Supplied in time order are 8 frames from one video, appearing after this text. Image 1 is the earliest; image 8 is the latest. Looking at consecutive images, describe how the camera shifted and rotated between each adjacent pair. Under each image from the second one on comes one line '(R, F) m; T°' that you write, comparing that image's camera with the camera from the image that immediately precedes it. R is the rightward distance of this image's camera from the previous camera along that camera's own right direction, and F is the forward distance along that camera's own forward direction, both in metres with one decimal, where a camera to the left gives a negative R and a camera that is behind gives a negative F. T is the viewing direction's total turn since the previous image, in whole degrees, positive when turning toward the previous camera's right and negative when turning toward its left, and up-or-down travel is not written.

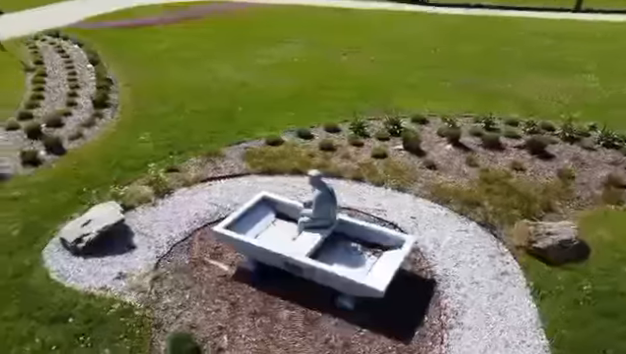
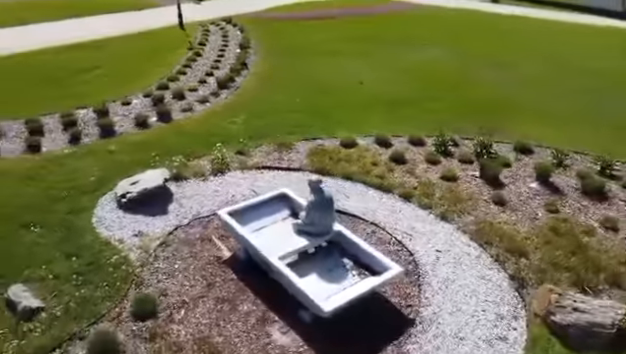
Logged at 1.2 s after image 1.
(+2.9, +0.8) m; -19°
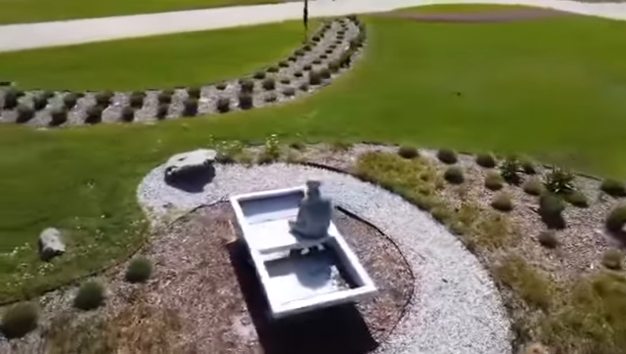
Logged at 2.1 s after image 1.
(+2.3, +0.5) m; -15°
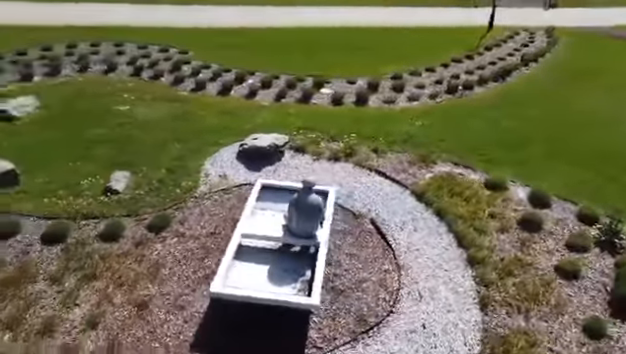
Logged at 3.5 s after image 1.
(+3.3, +0.8) m; -22°
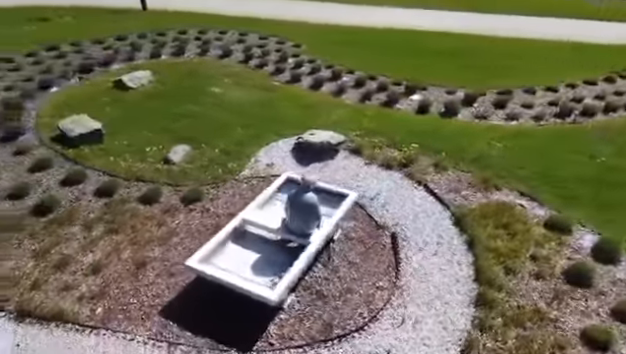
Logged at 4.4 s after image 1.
(+2.3, +0.3) m; -16°
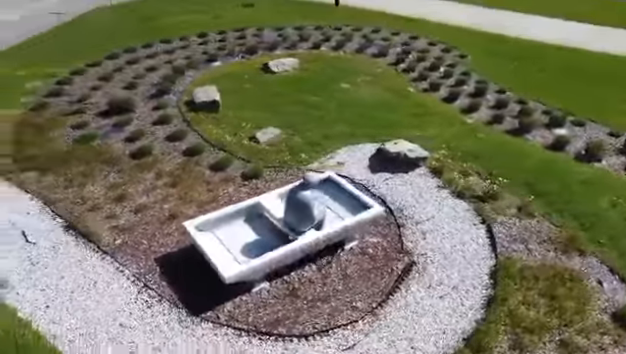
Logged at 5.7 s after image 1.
(+3.2, +0.7) m; -22°
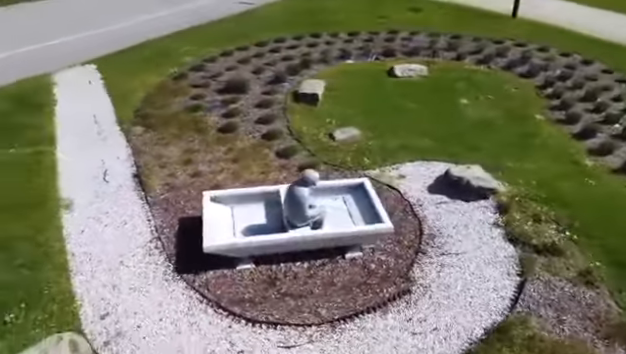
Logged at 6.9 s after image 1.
(+2.9, +0.5) m; -20°
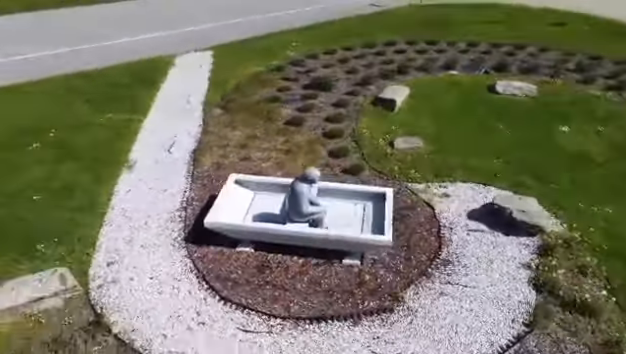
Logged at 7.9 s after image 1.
(+2.3, +0.2) m; -16°
